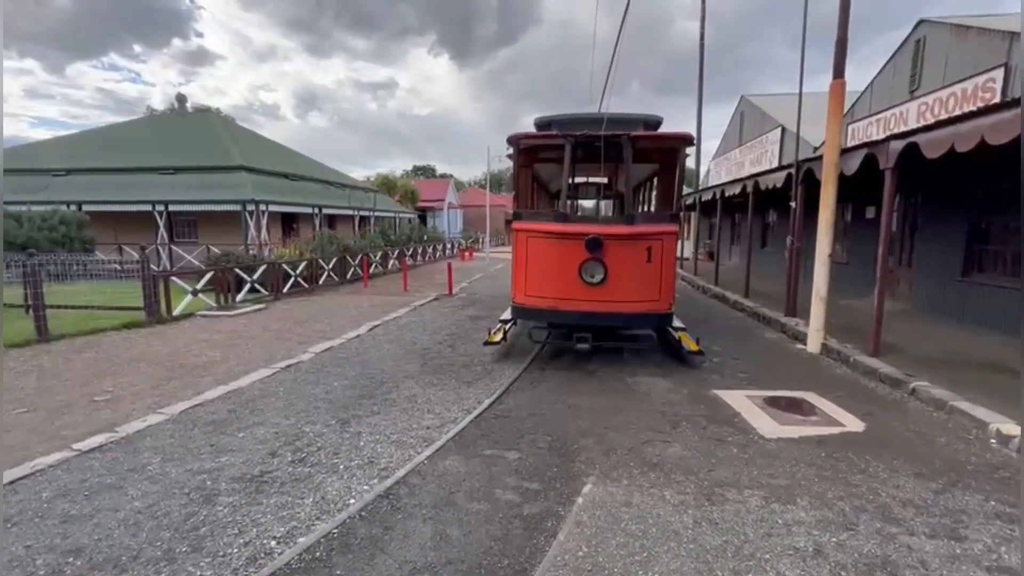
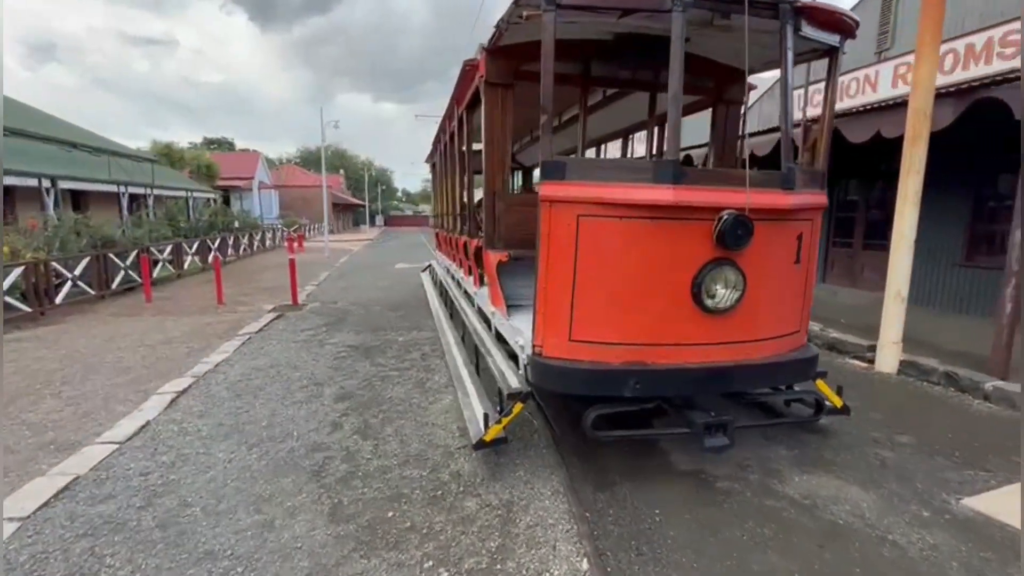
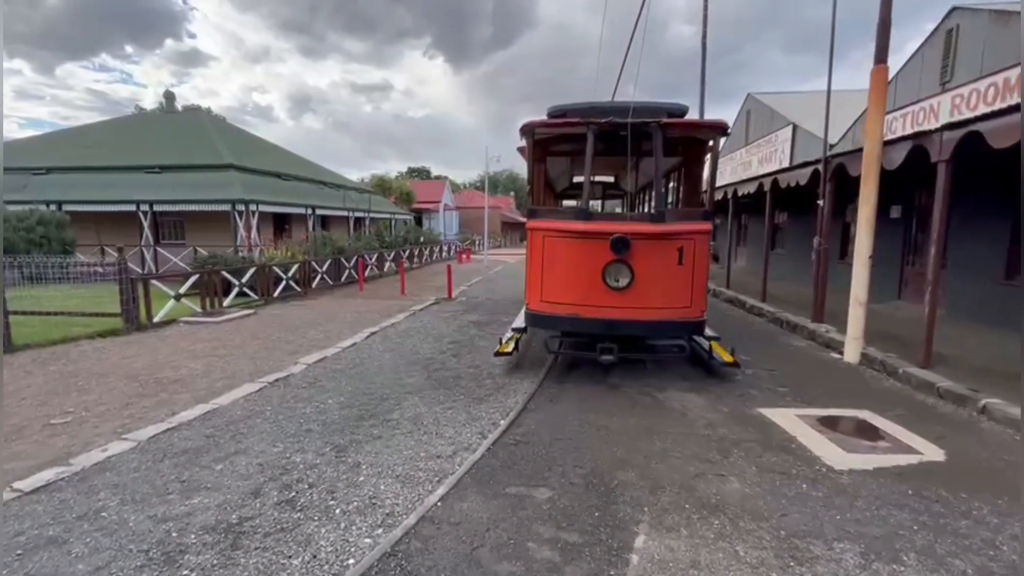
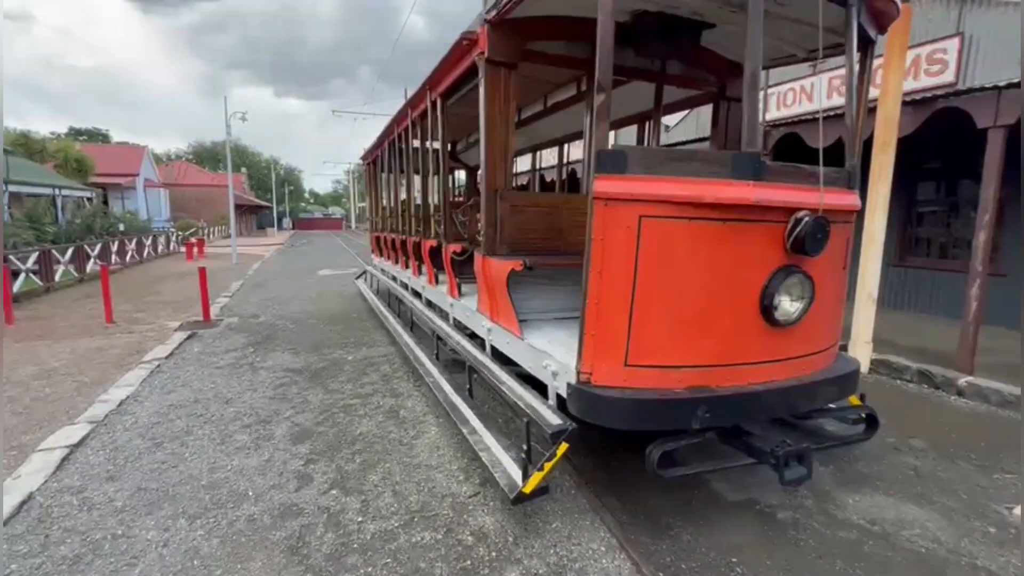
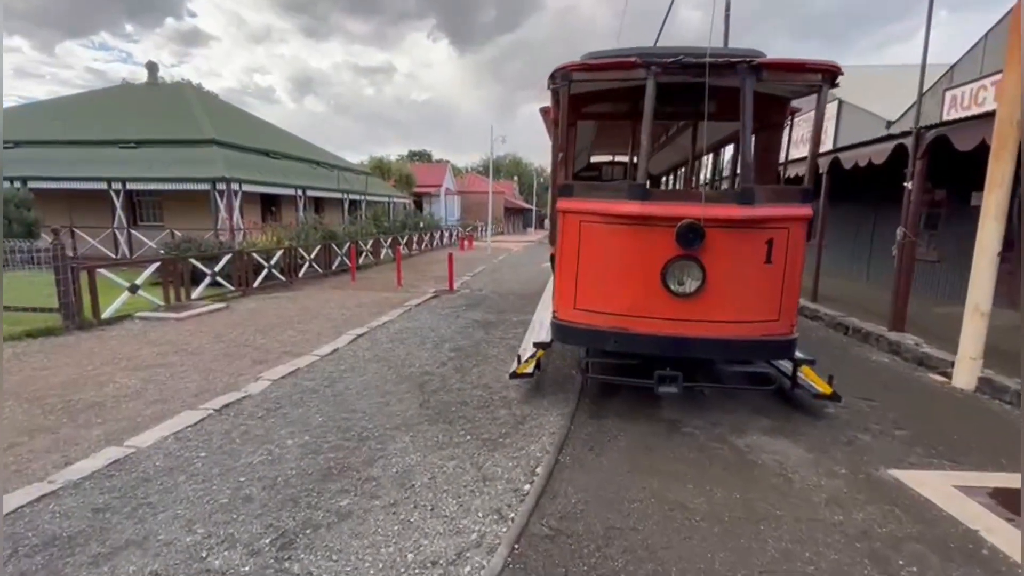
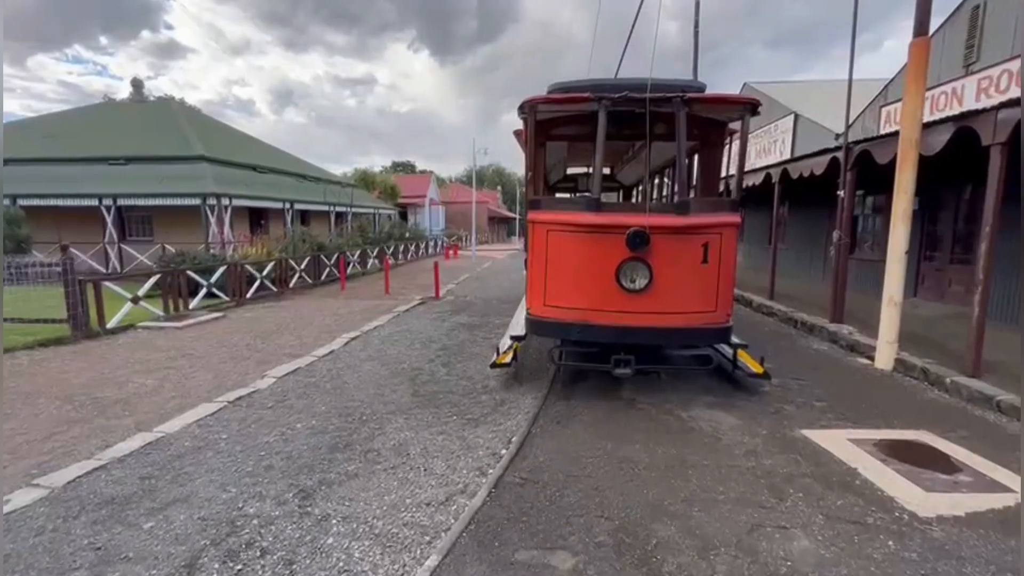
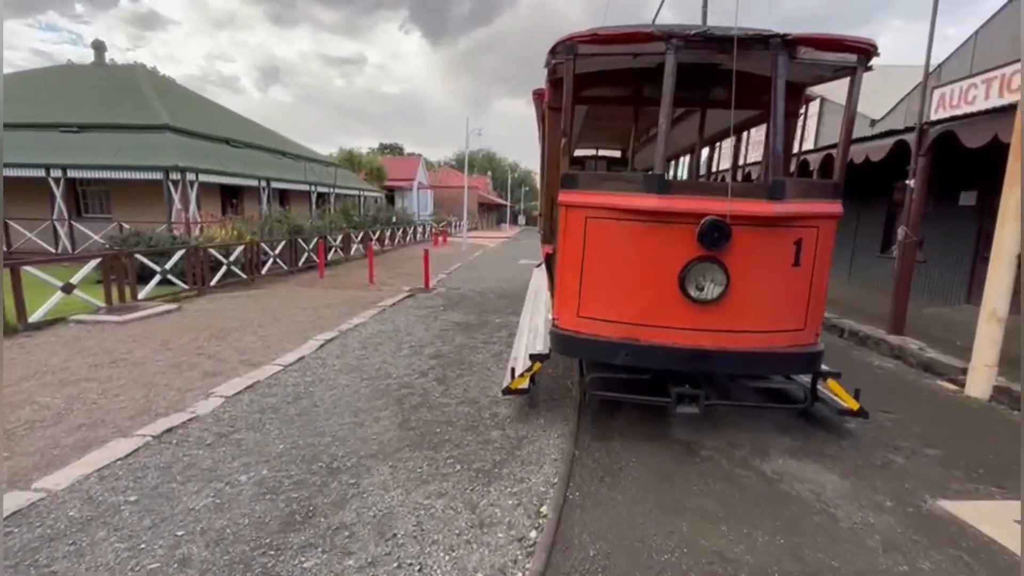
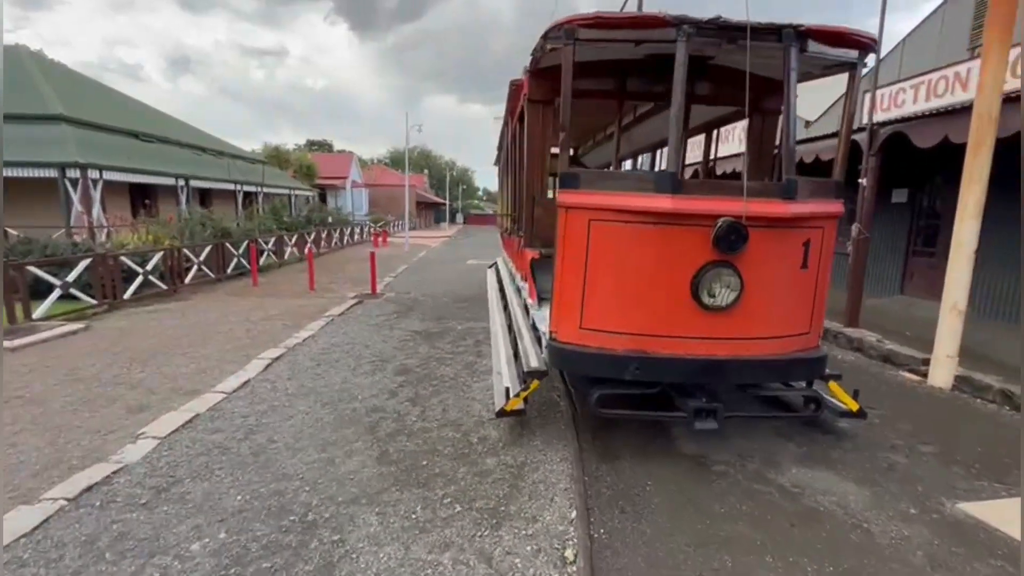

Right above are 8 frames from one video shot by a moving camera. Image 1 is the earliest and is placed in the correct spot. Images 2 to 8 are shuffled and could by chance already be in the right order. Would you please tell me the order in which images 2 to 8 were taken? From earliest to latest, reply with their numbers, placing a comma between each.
3, 6, 5, 7, 8, 2, 4
